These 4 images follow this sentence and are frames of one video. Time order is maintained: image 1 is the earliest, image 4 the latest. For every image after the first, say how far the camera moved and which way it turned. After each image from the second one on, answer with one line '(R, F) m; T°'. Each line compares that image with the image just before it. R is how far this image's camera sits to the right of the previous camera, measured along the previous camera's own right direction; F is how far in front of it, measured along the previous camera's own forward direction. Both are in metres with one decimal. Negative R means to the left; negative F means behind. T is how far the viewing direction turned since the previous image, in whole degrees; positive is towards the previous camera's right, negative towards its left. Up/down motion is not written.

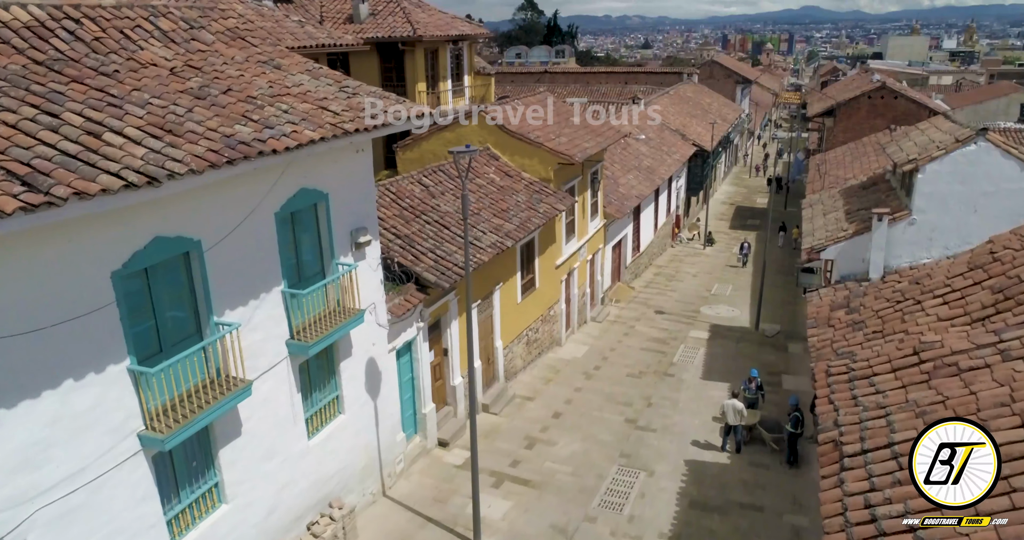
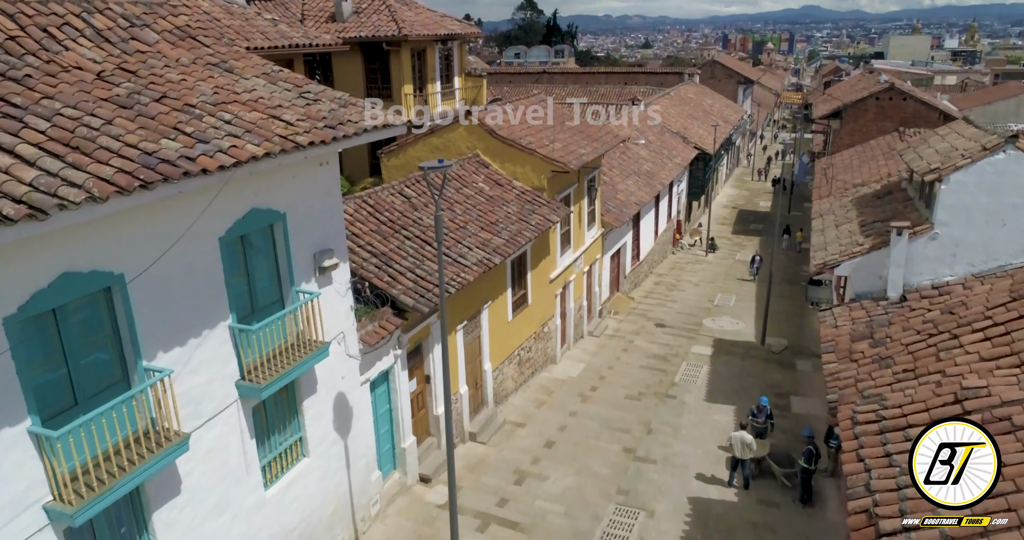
(+0.2, +1.1) m; 0°
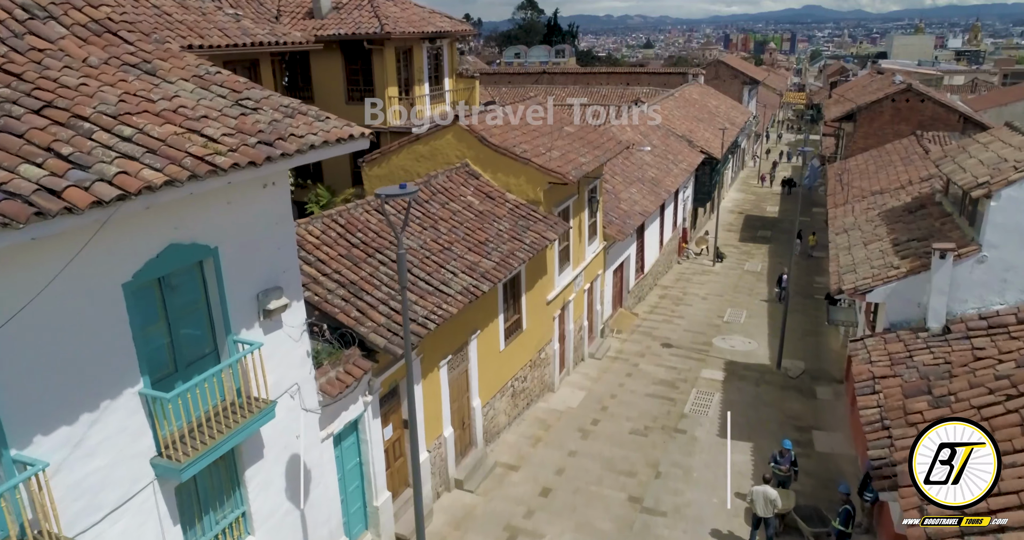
(+0.2, +1.6) m; 0°
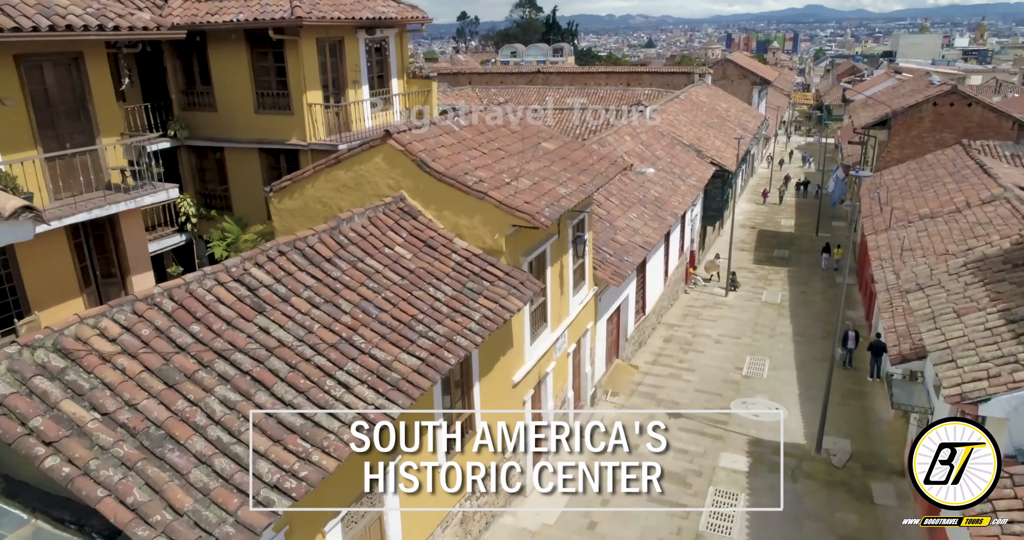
(+0.7, +4.2) m; 0°
